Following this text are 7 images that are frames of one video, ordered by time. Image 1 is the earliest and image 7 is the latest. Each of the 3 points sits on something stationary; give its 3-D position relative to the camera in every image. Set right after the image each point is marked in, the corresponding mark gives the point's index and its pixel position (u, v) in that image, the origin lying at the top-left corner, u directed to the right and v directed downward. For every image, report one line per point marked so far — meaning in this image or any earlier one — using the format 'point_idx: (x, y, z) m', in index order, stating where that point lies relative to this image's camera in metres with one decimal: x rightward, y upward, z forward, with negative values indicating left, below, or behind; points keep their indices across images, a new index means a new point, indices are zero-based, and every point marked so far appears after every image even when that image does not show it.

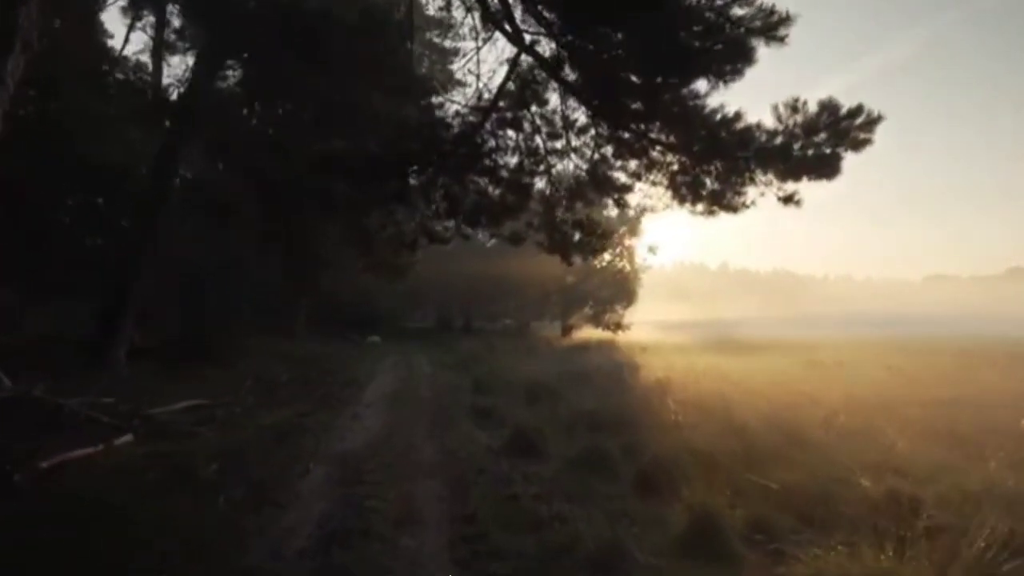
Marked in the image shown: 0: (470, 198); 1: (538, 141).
0: (-0.8, +1.8, +18.3) m
1: (+0.5, +2.6, +16.8) m
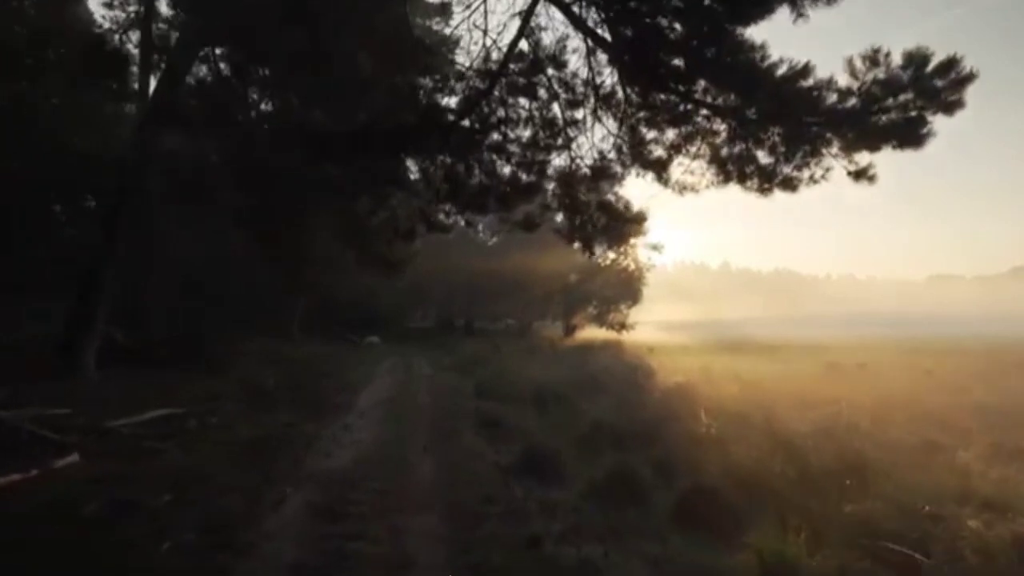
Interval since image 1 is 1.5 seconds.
0: (-0.6, +1.9, +15.9) m
1: (+0.7, +2.7, +14.4) m
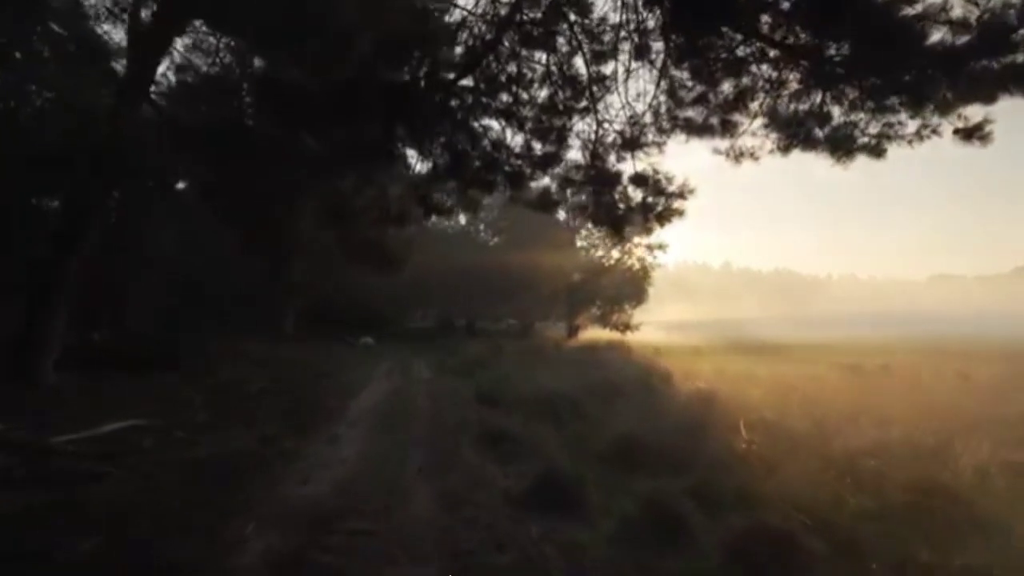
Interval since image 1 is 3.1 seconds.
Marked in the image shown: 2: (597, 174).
0: (-0.4, +2.0, +13.5) m
1: (+0.8, +2.8, +12.0) m
2: (+1.2, +1.7, +13.4) m
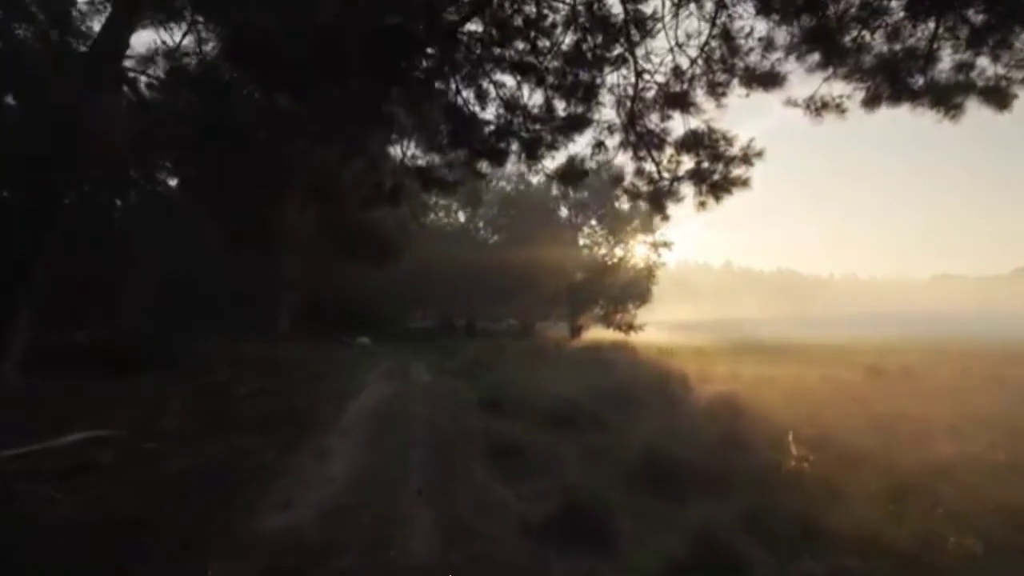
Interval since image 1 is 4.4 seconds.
0: (-0.2, +2.1, +11.4) m
1: (+1.0, +2.9, +9.9) m
2: (+1.4, +1.8, +11.3) m
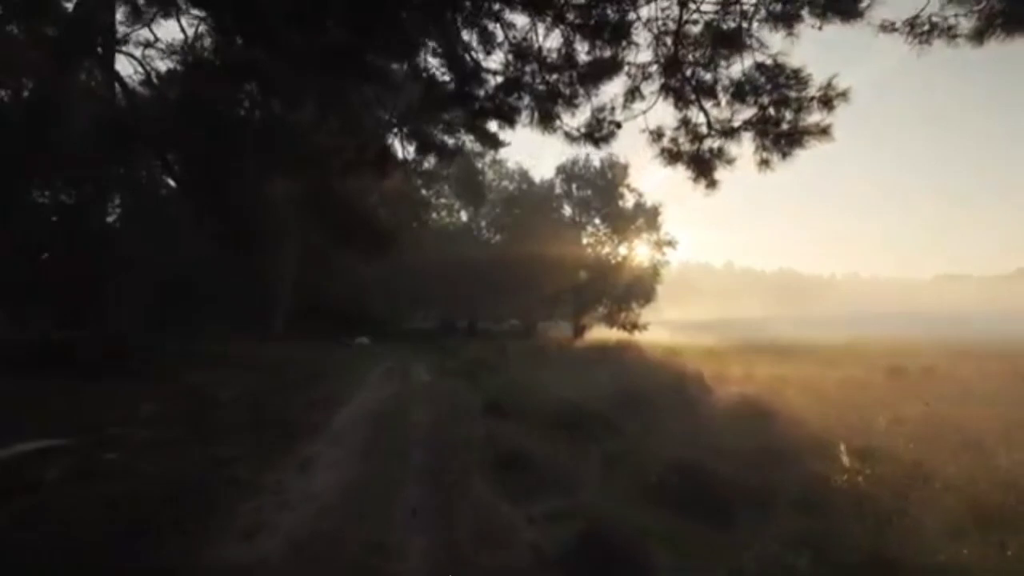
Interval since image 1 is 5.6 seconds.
0: (-0.1, +2.3, +9.6) m
1: (+1.1, +3.1, +8.1) m
2: (+1.5, +1.9, +9.5) m
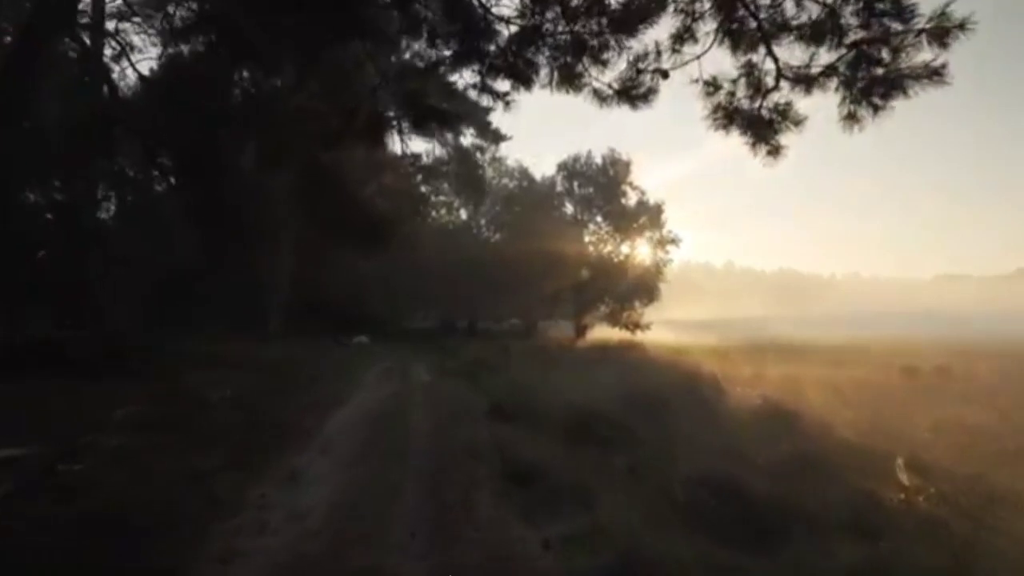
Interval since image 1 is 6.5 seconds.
0: (0.0, +2.3, +8.2) m
1: (+1.3, +3.1, +6.7) m
2: (+1.7, +2.0, +8.1) m
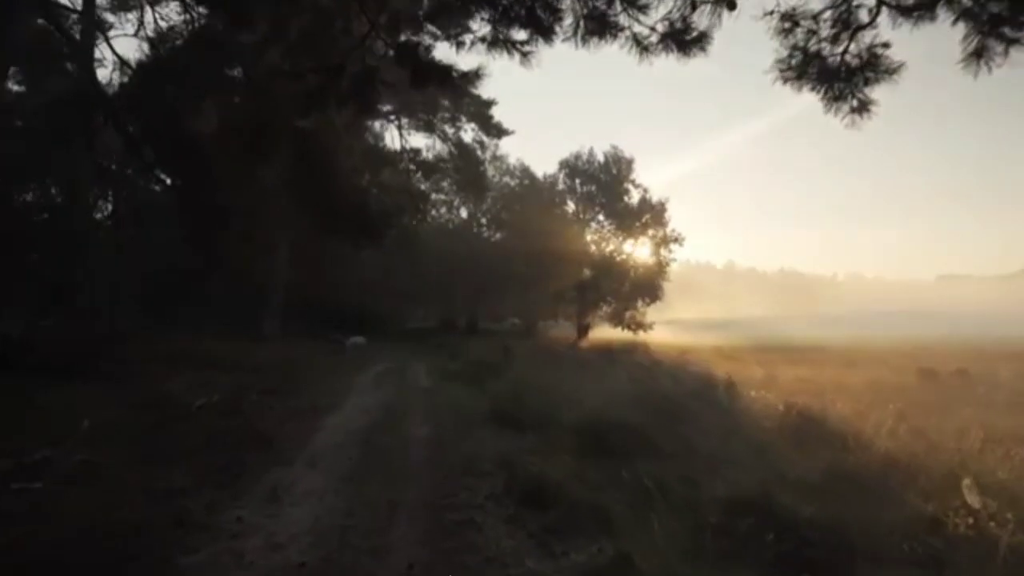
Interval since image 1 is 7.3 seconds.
0: (+0.1, +2.4, +6.9) m
1: (+1.4, +3.2, +5.4) m
2: (+1.8, +2.1, +6.8) m
